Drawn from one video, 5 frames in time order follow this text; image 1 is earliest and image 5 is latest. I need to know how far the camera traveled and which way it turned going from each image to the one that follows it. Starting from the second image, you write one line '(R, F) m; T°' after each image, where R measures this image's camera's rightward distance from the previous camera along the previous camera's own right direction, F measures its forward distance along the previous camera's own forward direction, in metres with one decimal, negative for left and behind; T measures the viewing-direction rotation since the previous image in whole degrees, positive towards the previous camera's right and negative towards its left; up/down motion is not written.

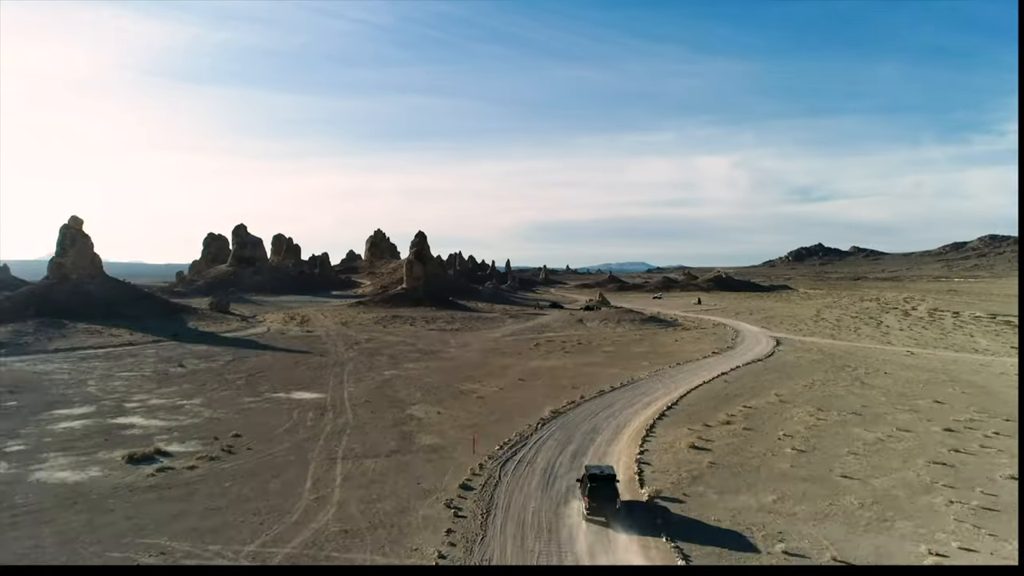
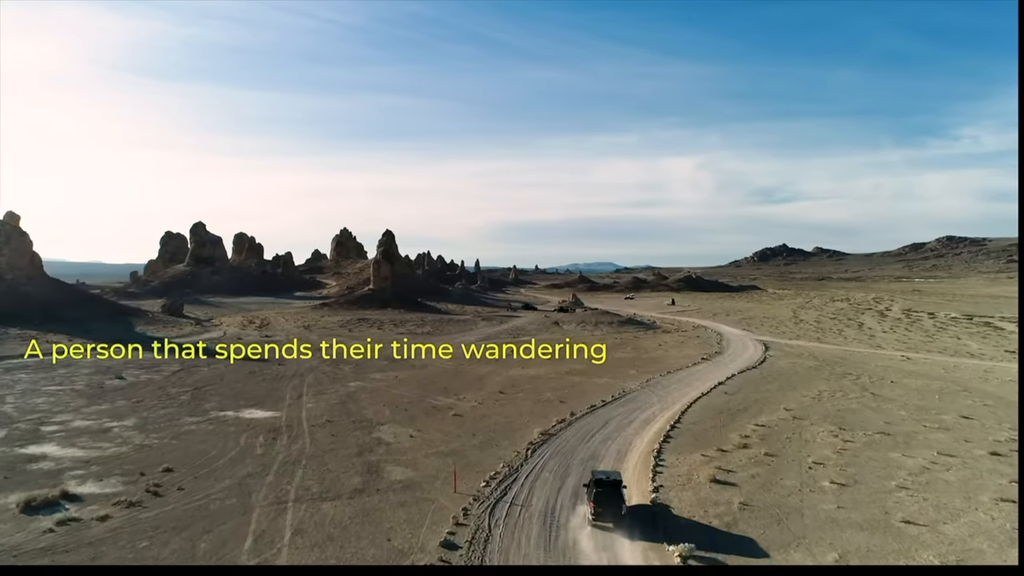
(-0.5, +3.3) m; +3°
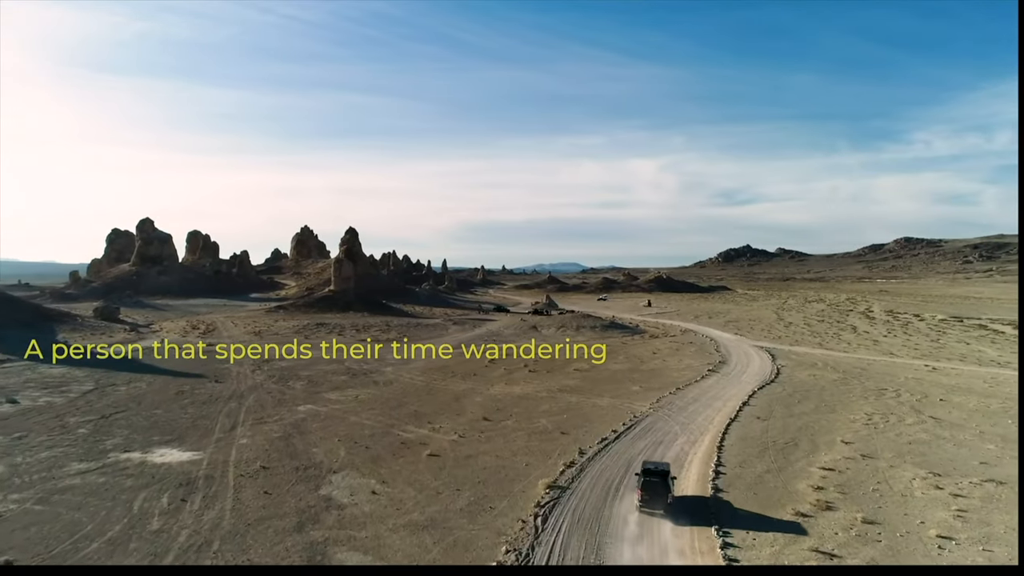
(-0.7, +5.8) m; +3°
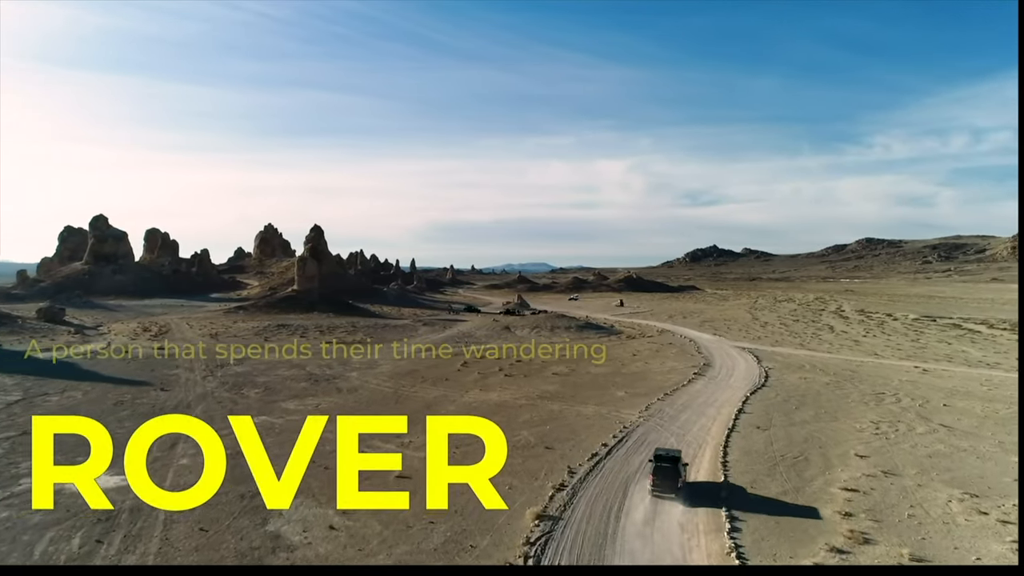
(-0.3, +2.5) m; +2°
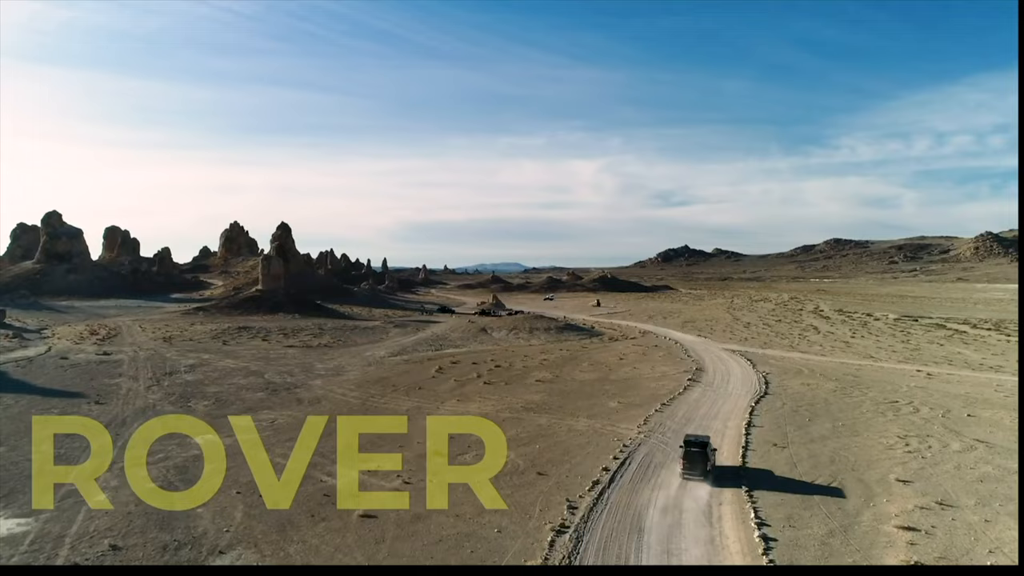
(-0.3, +3.0) m; +2°
